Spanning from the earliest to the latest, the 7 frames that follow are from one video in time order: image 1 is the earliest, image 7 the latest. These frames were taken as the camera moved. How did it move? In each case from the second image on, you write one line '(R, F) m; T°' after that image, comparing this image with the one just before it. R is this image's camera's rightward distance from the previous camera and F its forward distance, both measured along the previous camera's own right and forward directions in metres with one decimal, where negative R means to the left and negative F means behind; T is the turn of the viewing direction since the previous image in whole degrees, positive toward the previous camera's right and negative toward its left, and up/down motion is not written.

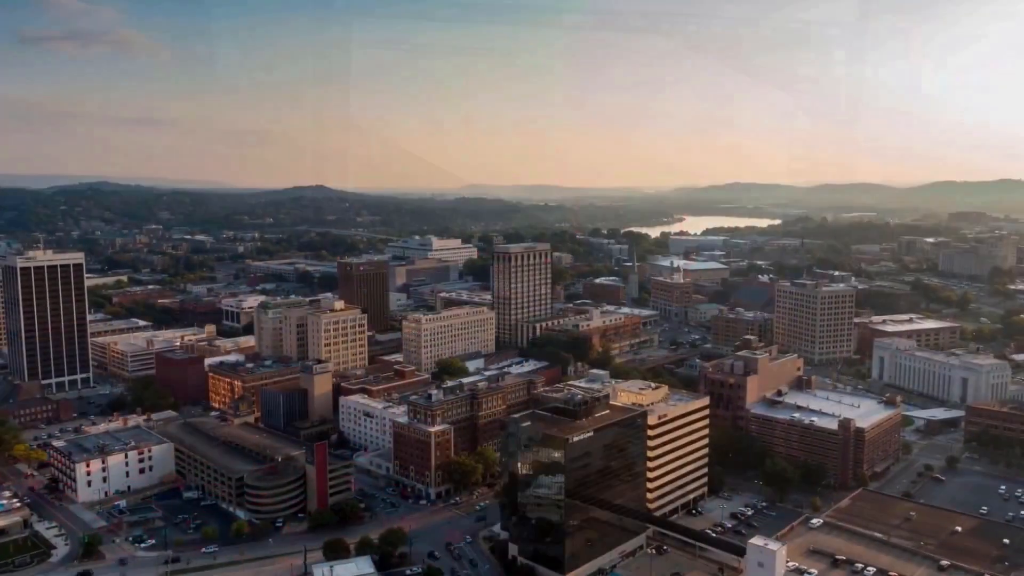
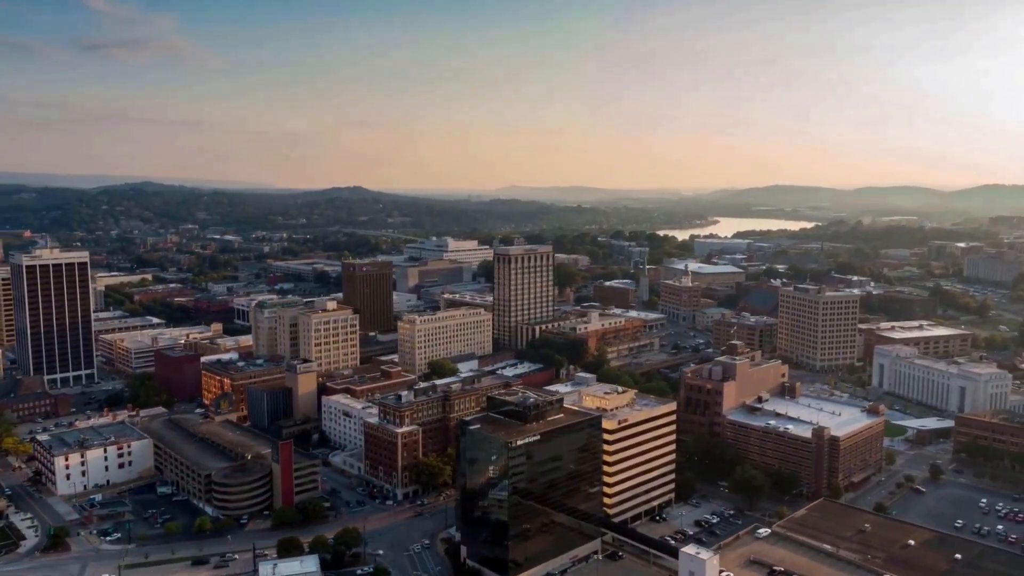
(+3.3, +0.1) m; -3°
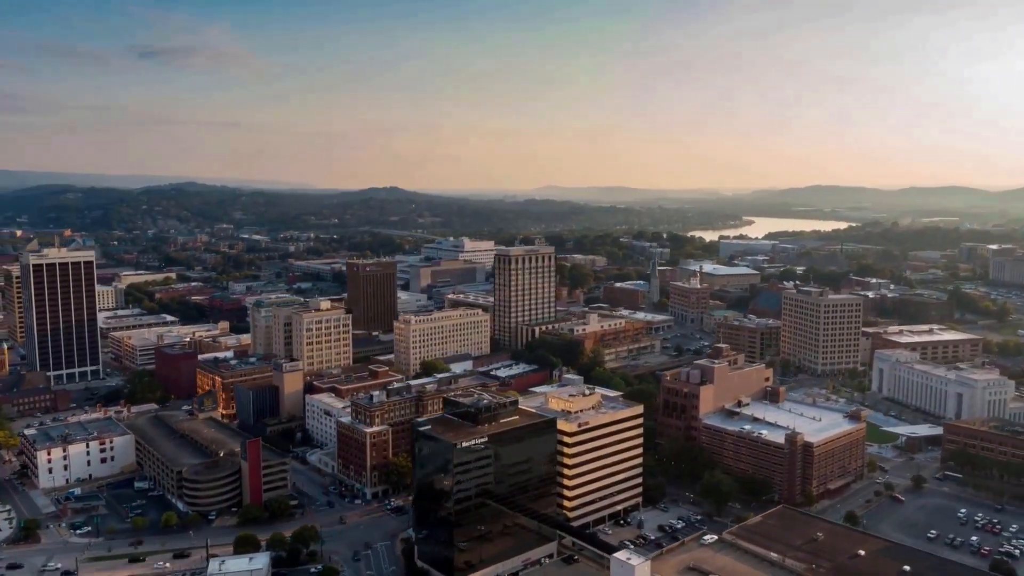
(+3.3, +0.2) m; -3°
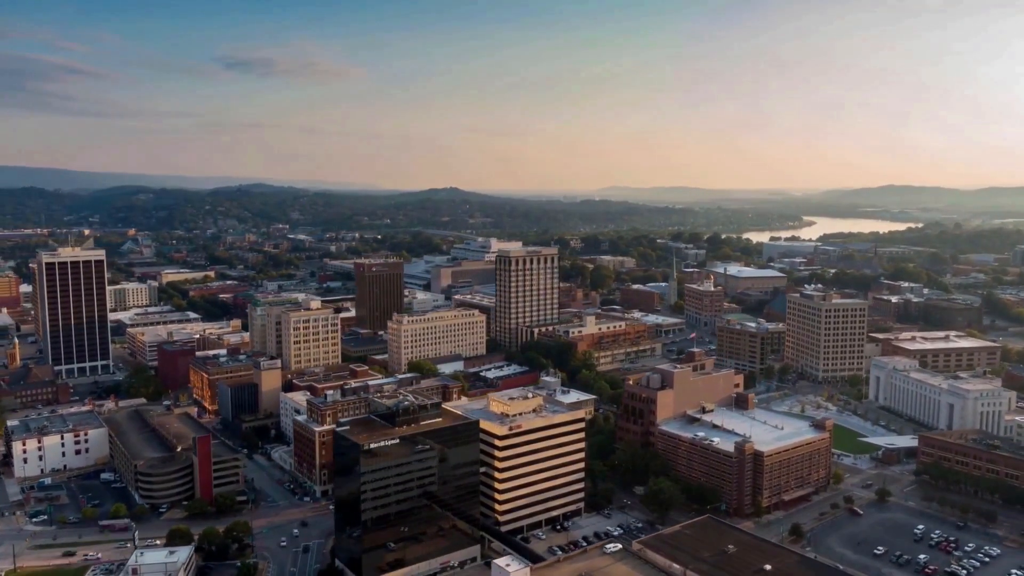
(+5.5, +0.4) m; -5°
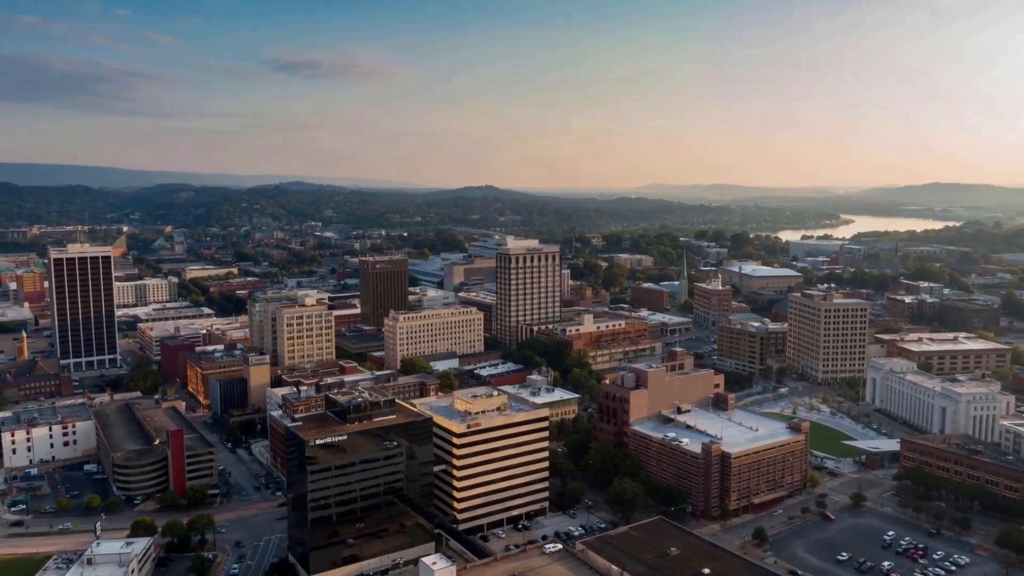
(+3.3, +0.2) m; -3°
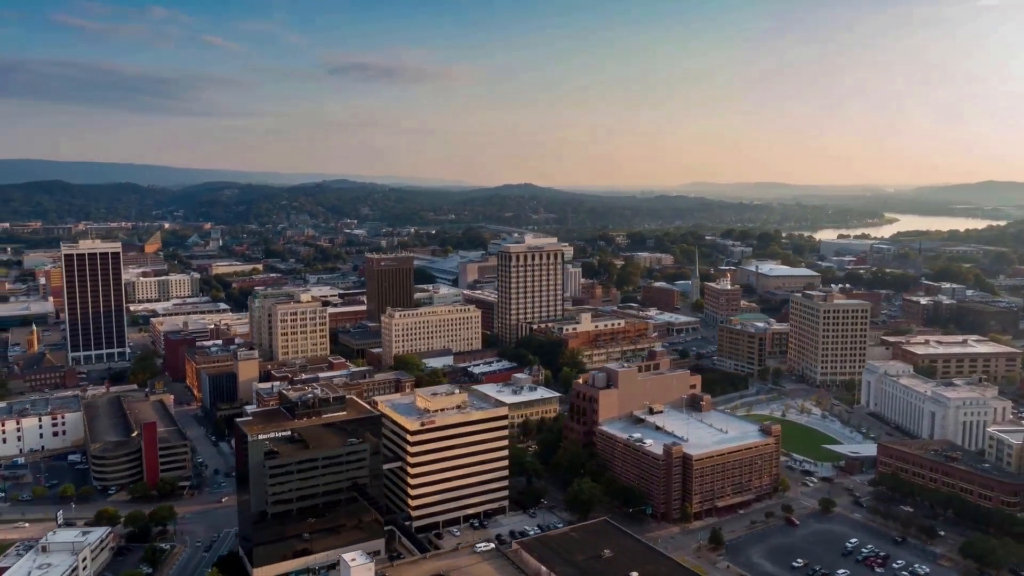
(+3.6, +0.2) m; -3°
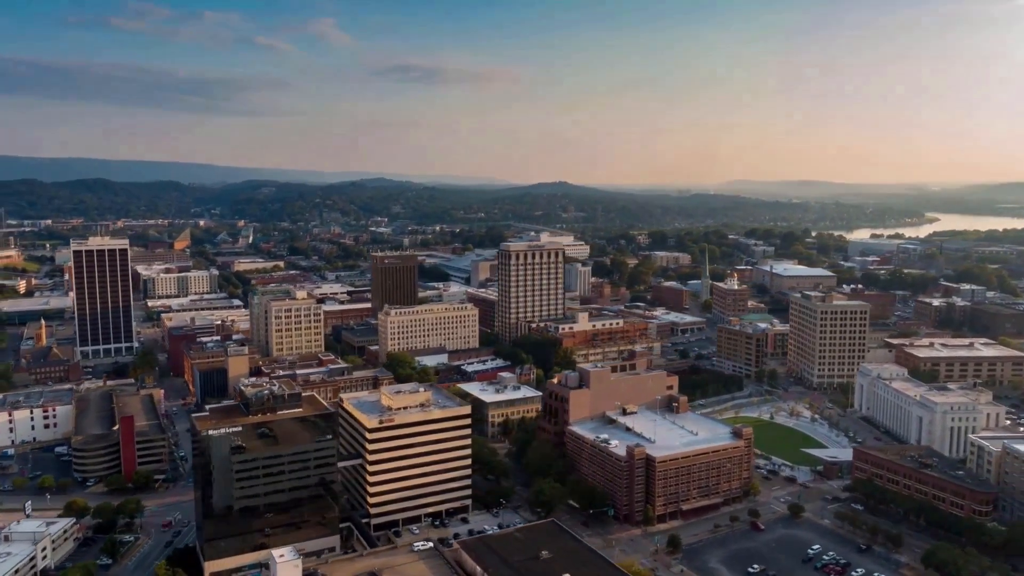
(+3.2, +0.2) m; -3°
